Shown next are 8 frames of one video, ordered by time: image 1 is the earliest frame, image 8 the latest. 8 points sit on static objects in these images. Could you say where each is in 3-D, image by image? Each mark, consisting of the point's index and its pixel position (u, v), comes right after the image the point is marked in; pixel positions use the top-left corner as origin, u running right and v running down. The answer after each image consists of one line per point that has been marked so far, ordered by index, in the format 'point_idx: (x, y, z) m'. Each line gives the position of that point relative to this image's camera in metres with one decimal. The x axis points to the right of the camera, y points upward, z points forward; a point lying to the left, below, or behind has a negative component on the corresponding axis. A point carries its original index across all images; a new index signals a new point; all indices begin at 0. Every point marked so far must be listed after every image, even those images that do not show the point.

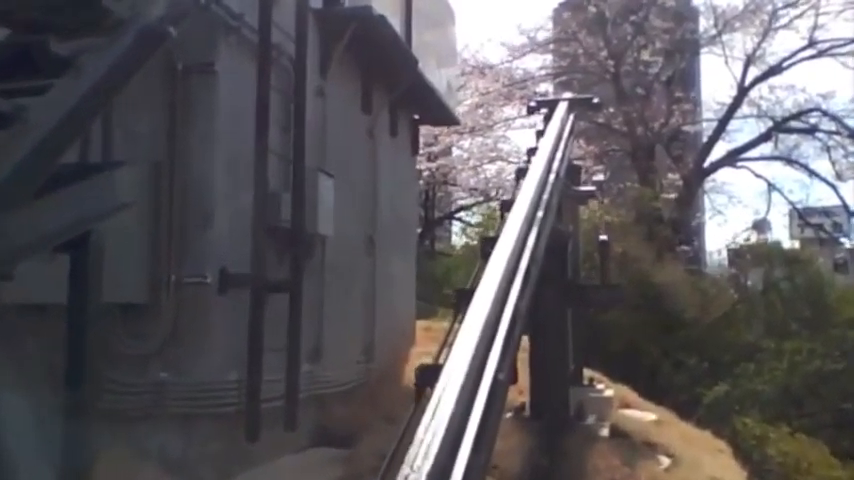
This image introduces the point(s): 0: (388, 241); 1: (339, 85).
0: (-0.3, 0.0, +7.9) m
1: (-0.6, +1.1, +6.5) m
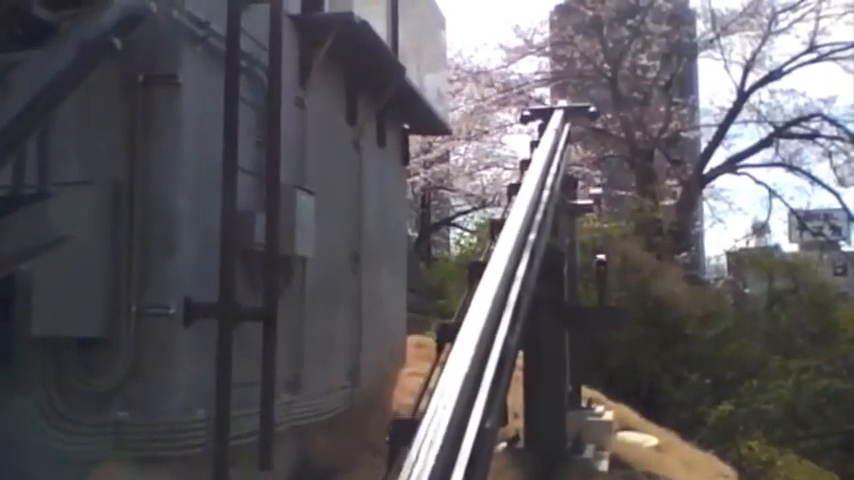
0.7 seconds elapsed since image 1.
0: (-0.4, -0.1, +7.5) m
1: (-0.7, +1.0, +6.1) m
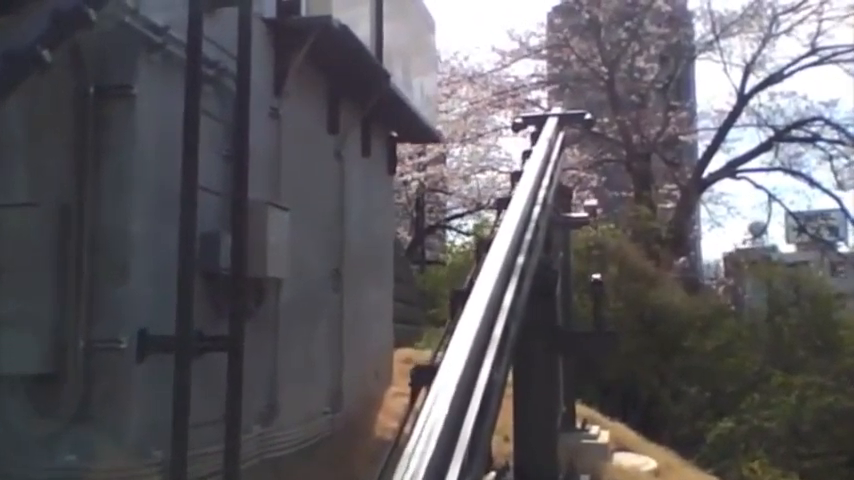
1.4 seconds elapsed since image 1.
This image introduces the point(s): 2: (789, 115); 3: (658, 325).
0: (-0.5, -0.3, +7.2) m
1: (-0.8, +0.9, +5.7) m
2: (+6.7, +2.3, +16.6) m
3: (+2.9, -1.1, +11.4) m
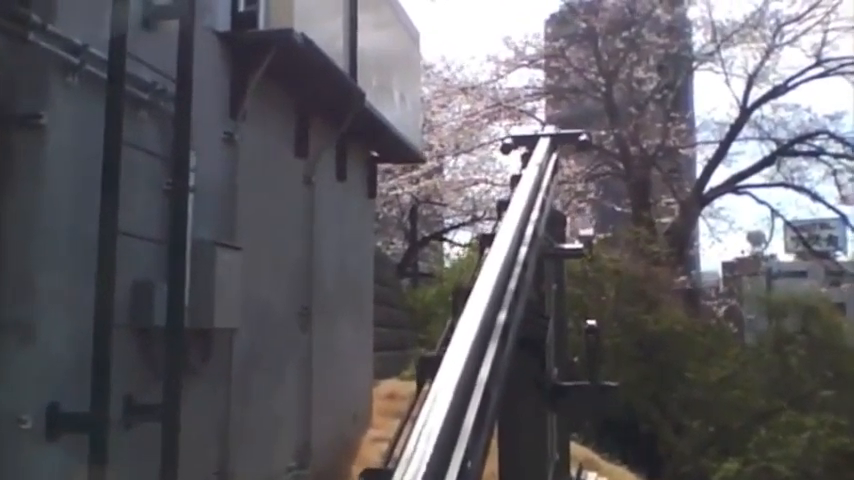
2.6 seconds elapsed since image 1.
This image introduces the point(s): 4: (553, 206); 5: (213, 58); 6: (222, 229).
0: (-0.7, -0.5, +6.5) m
1: (-1.0, +0.6, +5.1) m
2: (+6.5, +2.0, +16.0) m
3: (+2.8, -1.4, +10.8) m
4: (+0.9, +0.2, +6.5) m
5: (-1.1, +0.9, +4.6) m
6: (-1.0, +0.1, +4.6) m
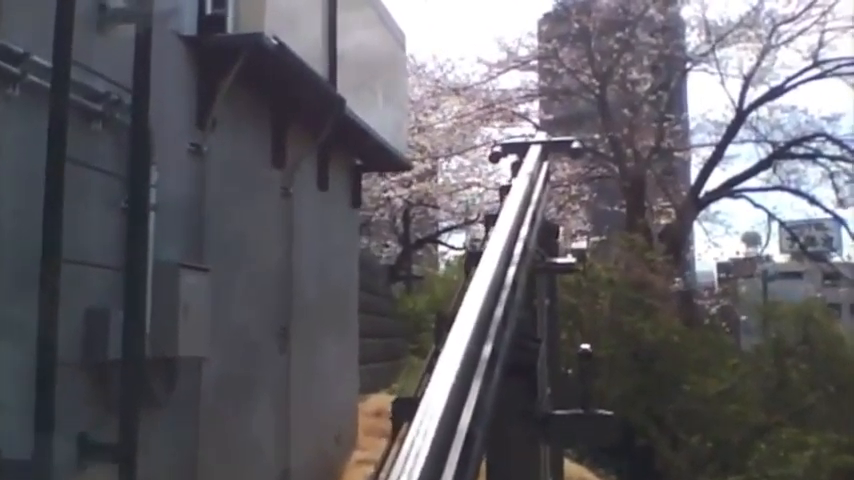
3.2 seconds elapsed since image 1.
0: (-0.8, -0.6, +6.2) m
1: (-1.1, +0.5, +4.8) m
2: (+6.3, +1.9, +15.8) m
3: (+2.7, -1.4, +10.5) m
4: (+0.8, +0.2, +6.2) m
5: (-1.2, +0.8, +4.3) m
6: (-1.1, 0.0, +4.2) m
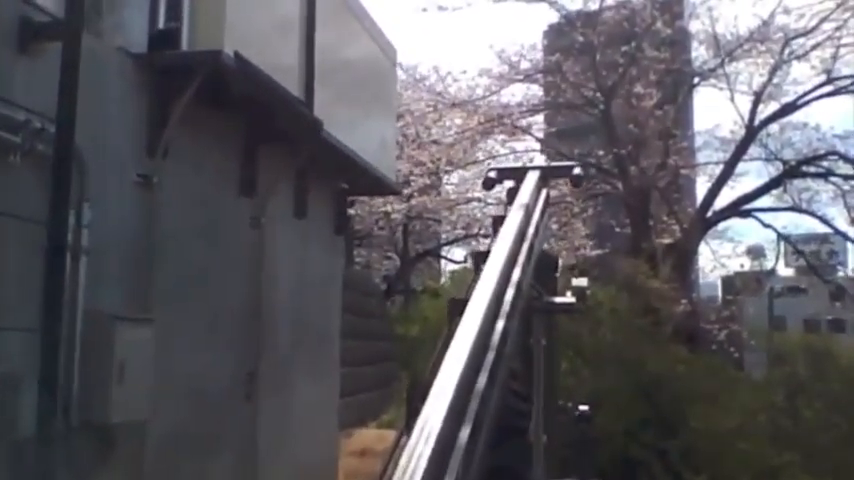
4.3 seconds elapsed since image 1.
0: (-0.9, -0.8, +5.7) m
1: (-1.1, +0.3, +4.3) m
2: (+6.3, +1.5, +15.2) m
3: (+2.6, -1.7, +10.0) m
4: (+0.7, -0.1, +5.7) m
5: (-1.3, +0.7, +3.8) m
6: (-1.2, -0.2, +3.7) m
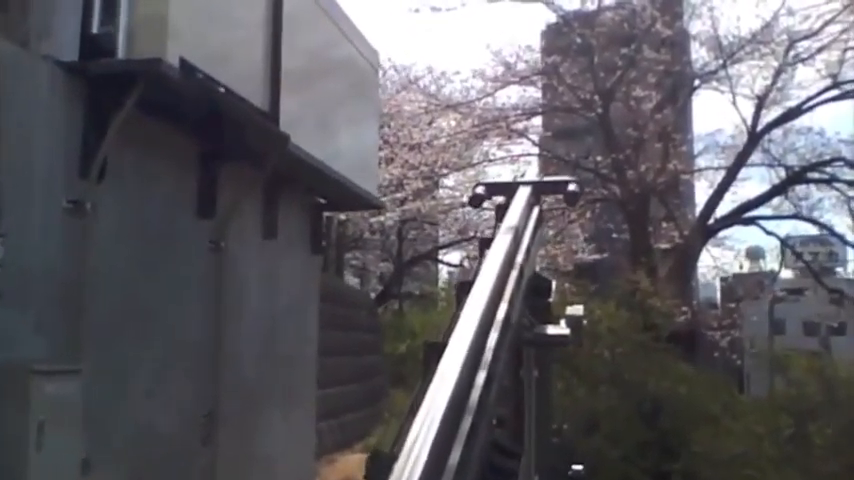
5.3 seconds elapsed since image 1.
0: (-1.0, -0.9, +5.2) m
1: (-1.3, +0.2, +3.8) m
2: (+6.2, +1.4, +14.8) m
3: (+2.4, -1.9, +9.5) m
4: (+0.6, -0.2, +5.2) m
5: (-1.4, +0.5, +3.3) m
6: (-1.3, -0.4, +3.2) m
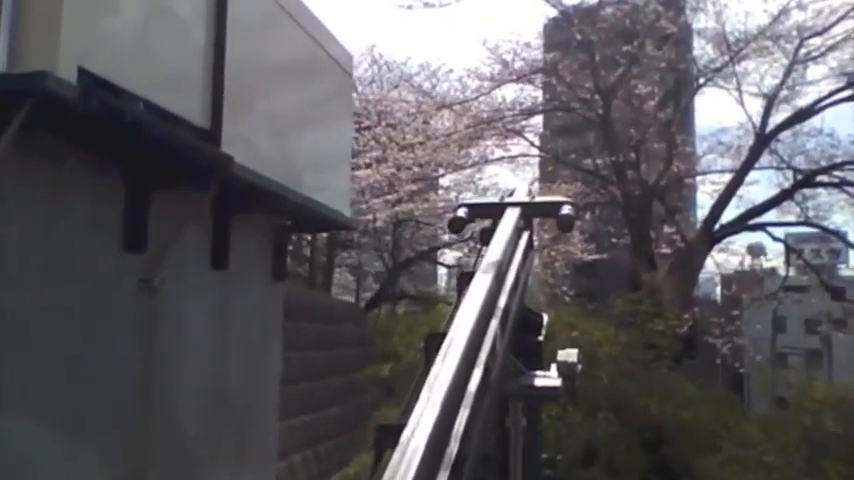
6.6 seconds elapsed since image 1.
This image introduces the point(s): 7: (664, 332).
0: (-1.1, -1.1, +4.5) m
1: (-1.4, 0.0, +3.1) m
2: (+6.0, +1.3, +14.1) m
3: (+2.3, -2.0, +8.8) m
4: (+0.5, -0.4, +4.5) m
5: (-1.5, +0.3, +2.6) m
6: (-1.5, -0.5, +2.6) m
7: (+2.7, -1.0, +10.2) m
